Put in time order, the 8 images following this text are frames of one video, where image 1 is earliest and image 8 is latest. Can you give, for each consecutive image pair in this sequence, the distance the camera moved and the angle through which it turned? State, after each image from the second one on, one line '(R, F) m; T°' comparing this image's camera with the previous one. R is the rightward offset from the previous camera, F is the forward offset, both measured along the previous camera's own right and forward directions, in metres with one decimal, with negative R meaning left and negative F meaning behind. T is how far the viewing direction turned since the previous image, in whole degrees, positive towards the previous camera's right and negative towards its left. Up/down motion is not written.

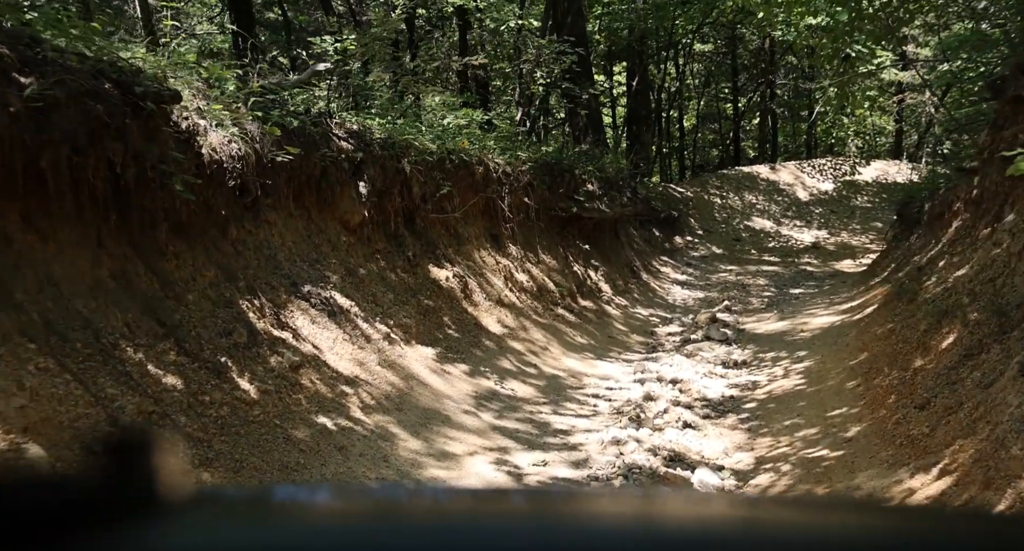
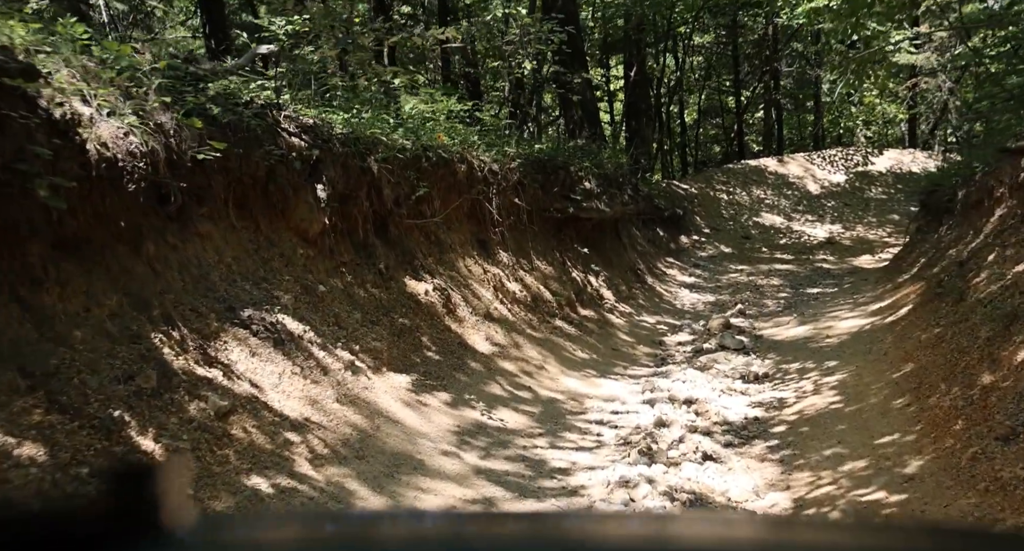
(+0.2, +1.3) m; 0°
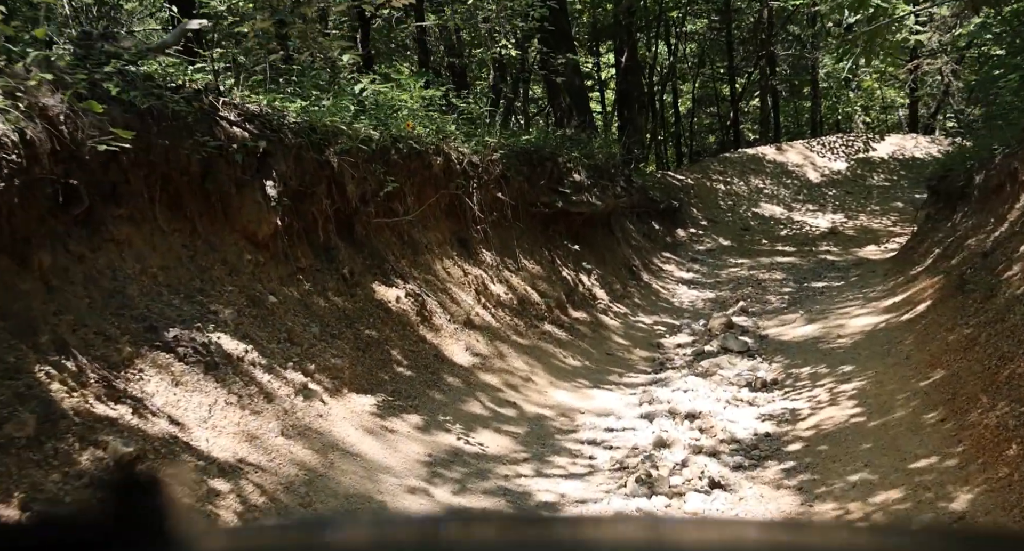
(+0.1, +1.0) m; 0°
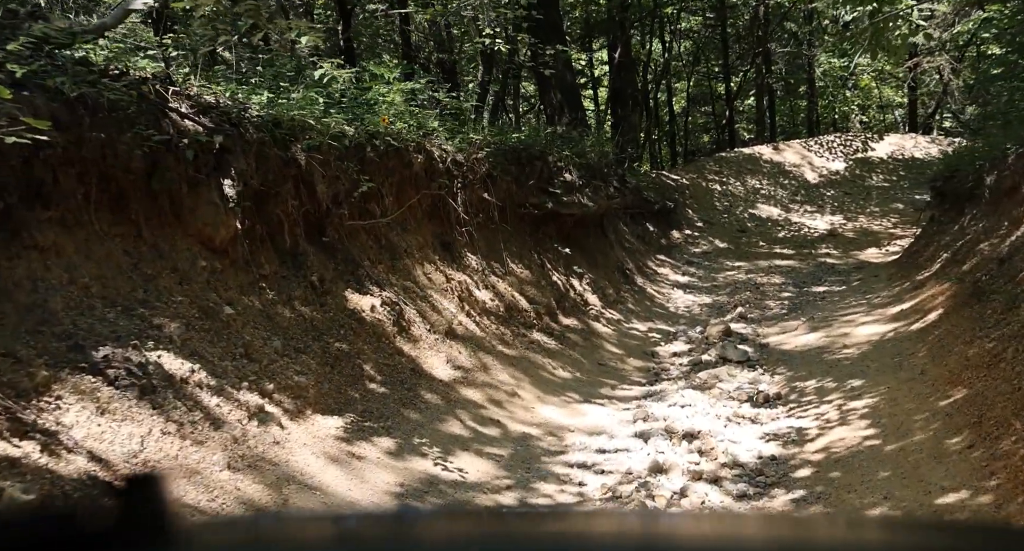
(+0.1, +0.7) m; 0°
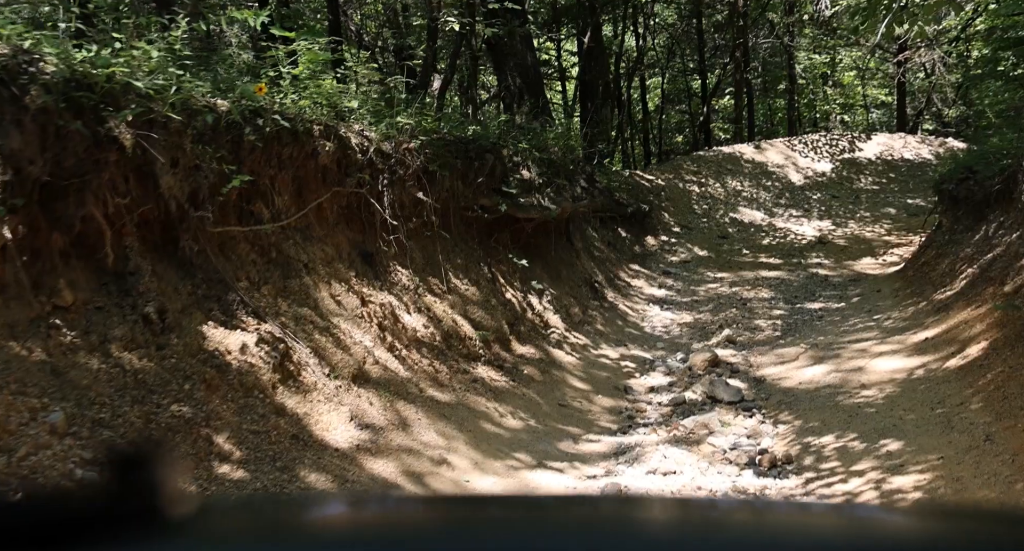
(+0.3, +2.2) m; +2°
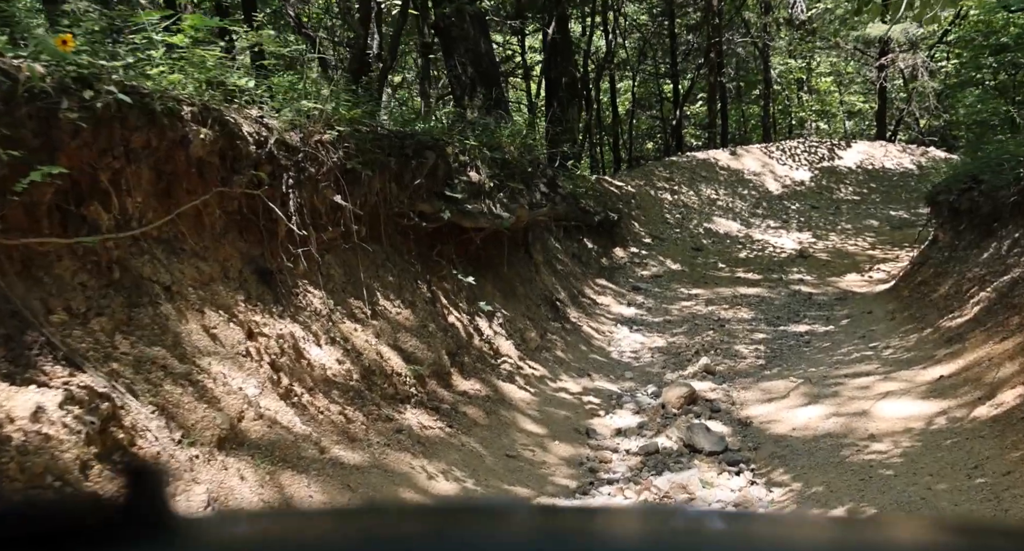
(+0.3, +1.7) m; +2°
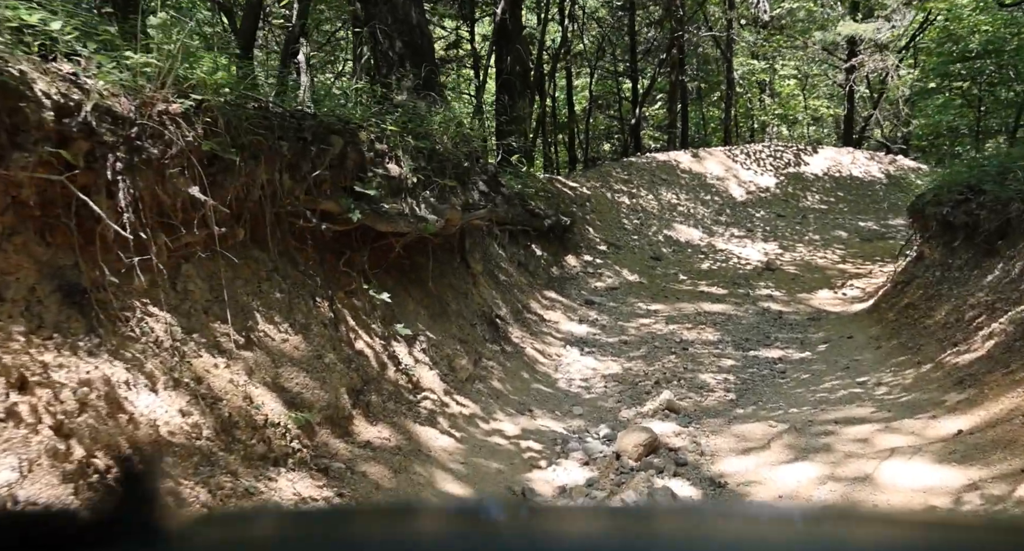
(+0.2, +1.8) m; +3°
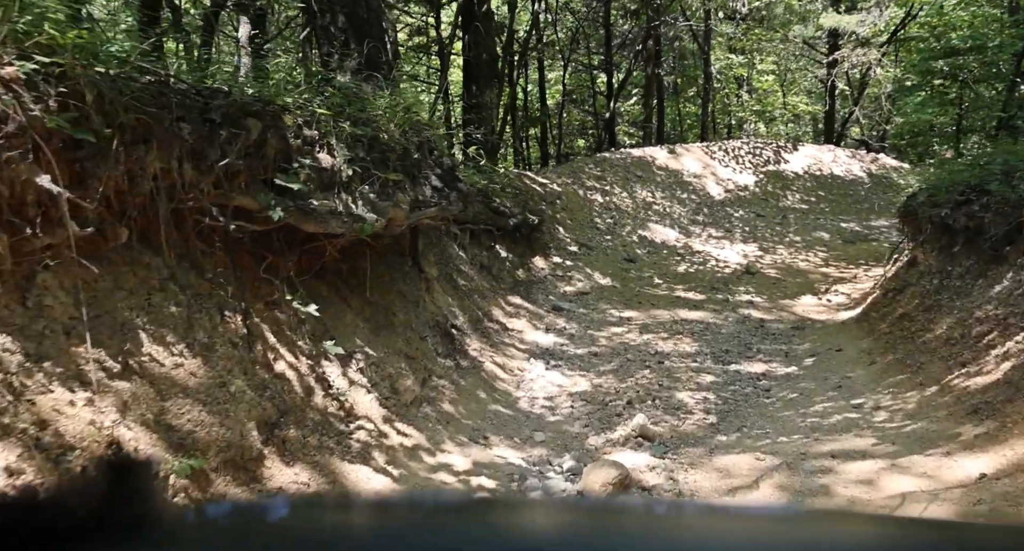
(+0.2, +1.1) m; +2°
